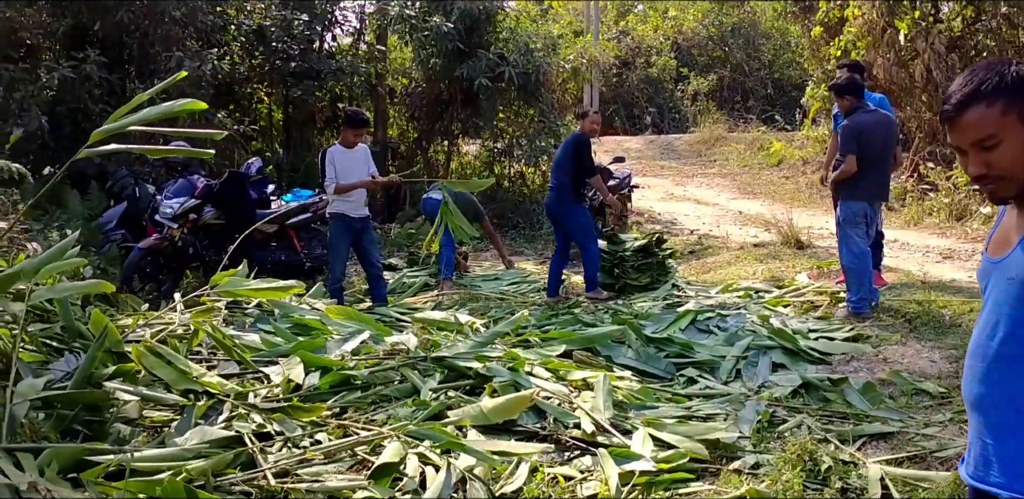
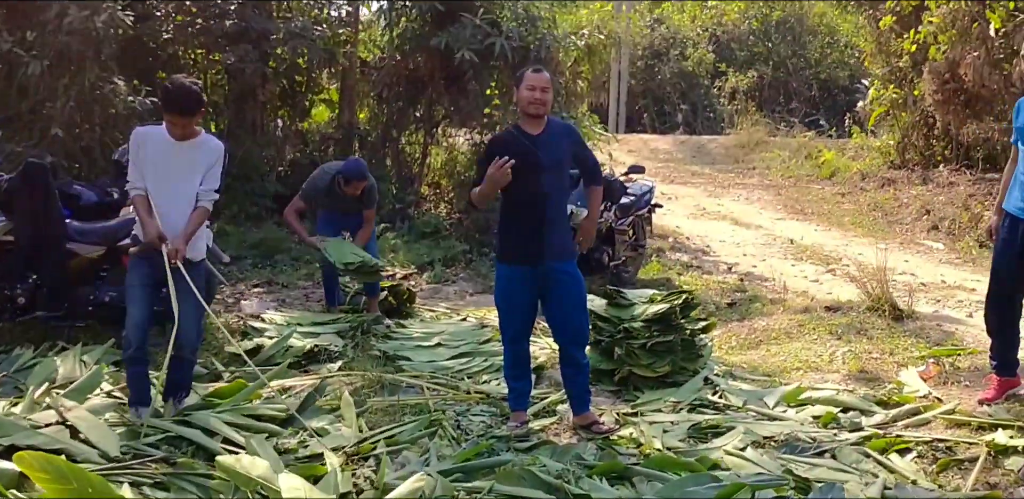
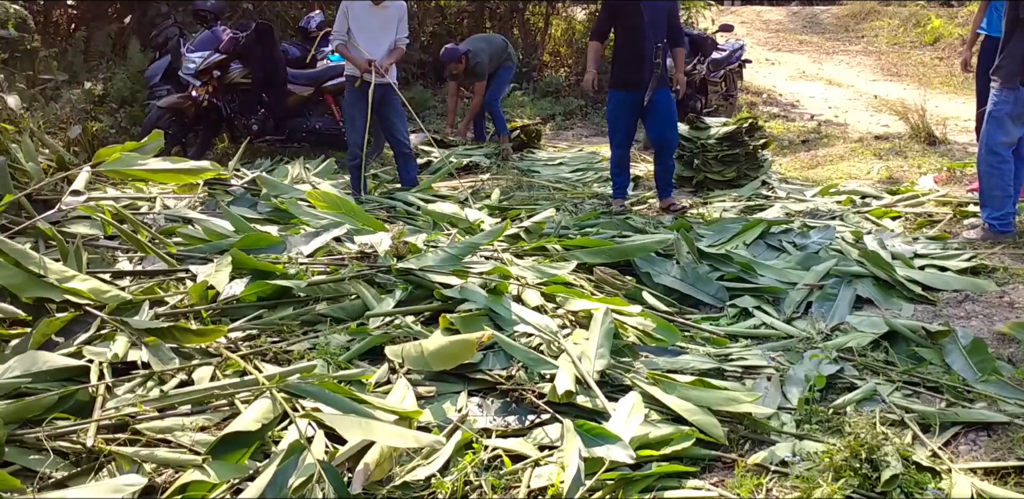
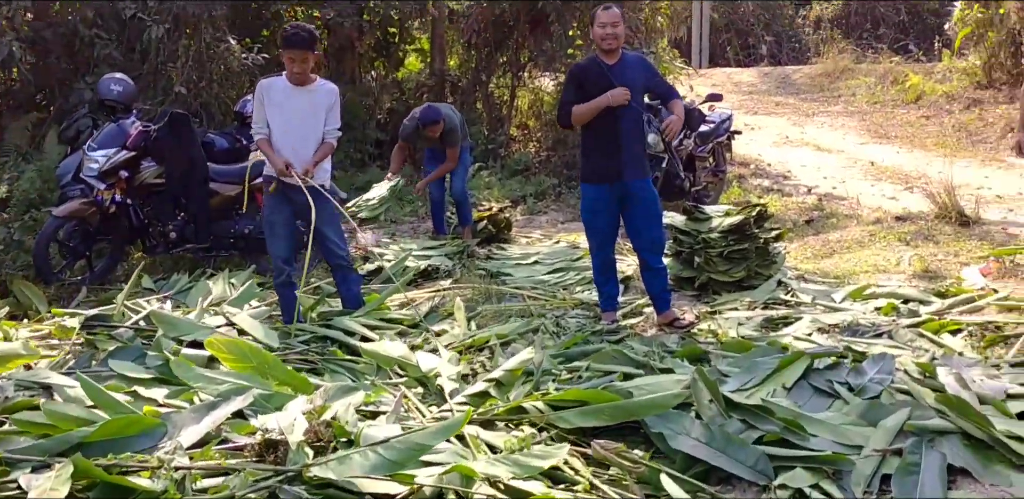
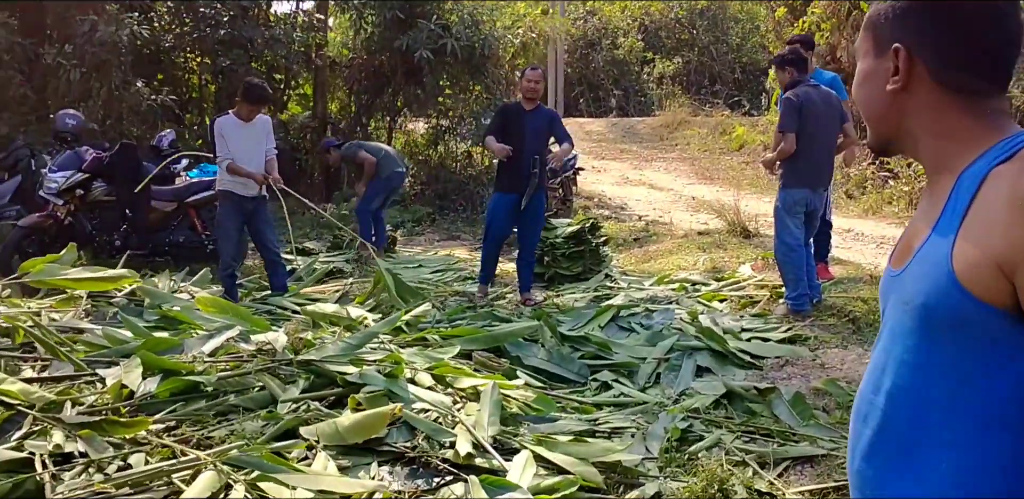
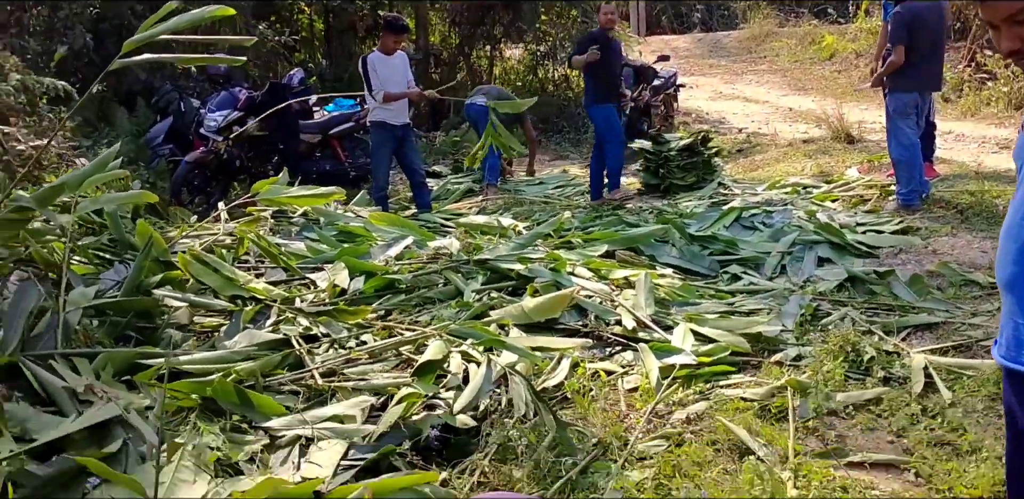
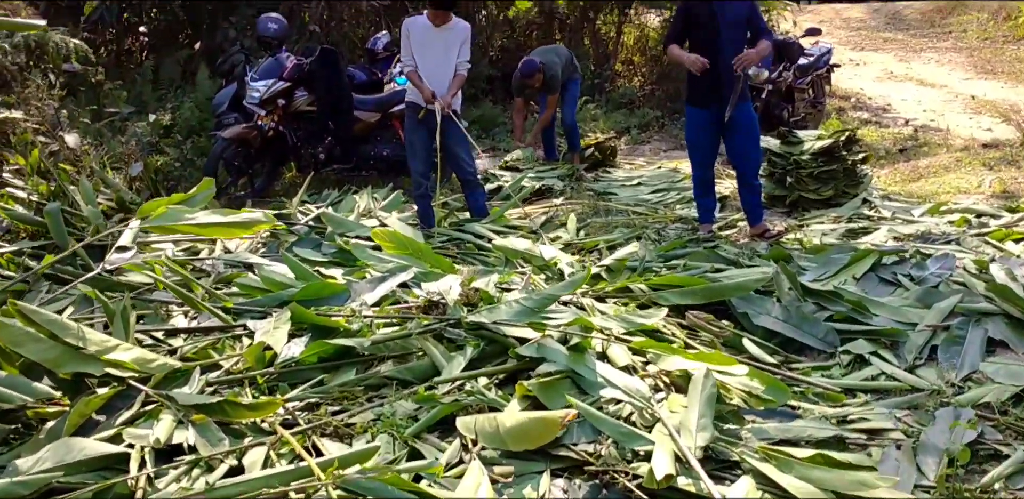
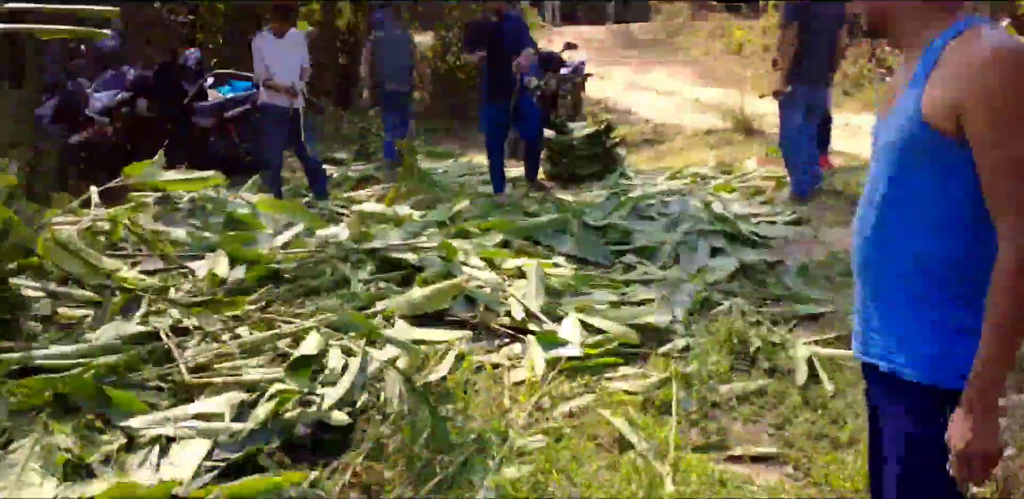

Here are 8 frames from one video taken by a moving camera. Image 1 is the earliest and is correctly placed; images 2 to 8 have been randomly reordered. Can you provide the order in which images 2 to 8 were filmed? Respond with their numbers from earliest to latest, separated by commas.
6, 8, 5, 3, 7, 4, 2
